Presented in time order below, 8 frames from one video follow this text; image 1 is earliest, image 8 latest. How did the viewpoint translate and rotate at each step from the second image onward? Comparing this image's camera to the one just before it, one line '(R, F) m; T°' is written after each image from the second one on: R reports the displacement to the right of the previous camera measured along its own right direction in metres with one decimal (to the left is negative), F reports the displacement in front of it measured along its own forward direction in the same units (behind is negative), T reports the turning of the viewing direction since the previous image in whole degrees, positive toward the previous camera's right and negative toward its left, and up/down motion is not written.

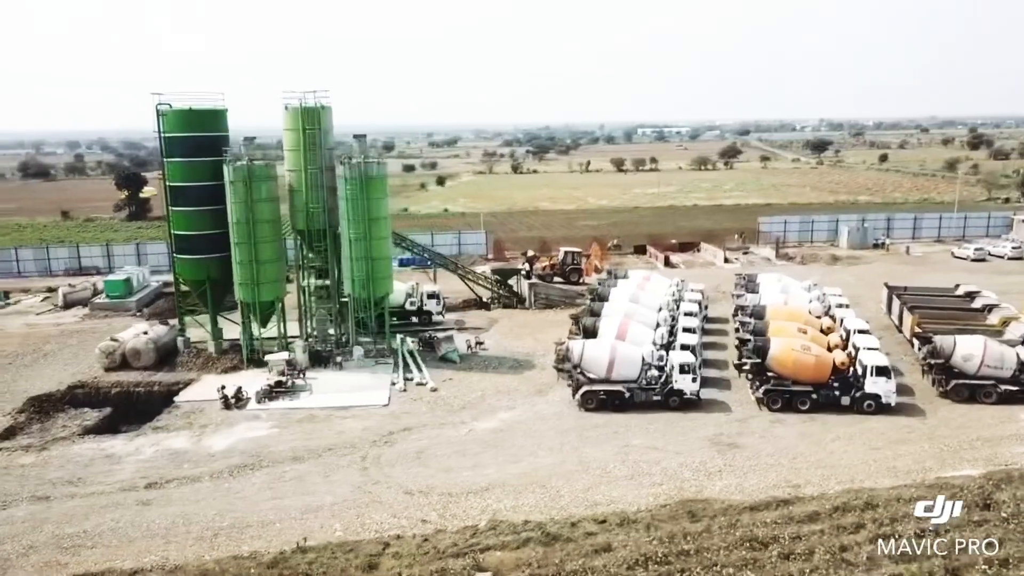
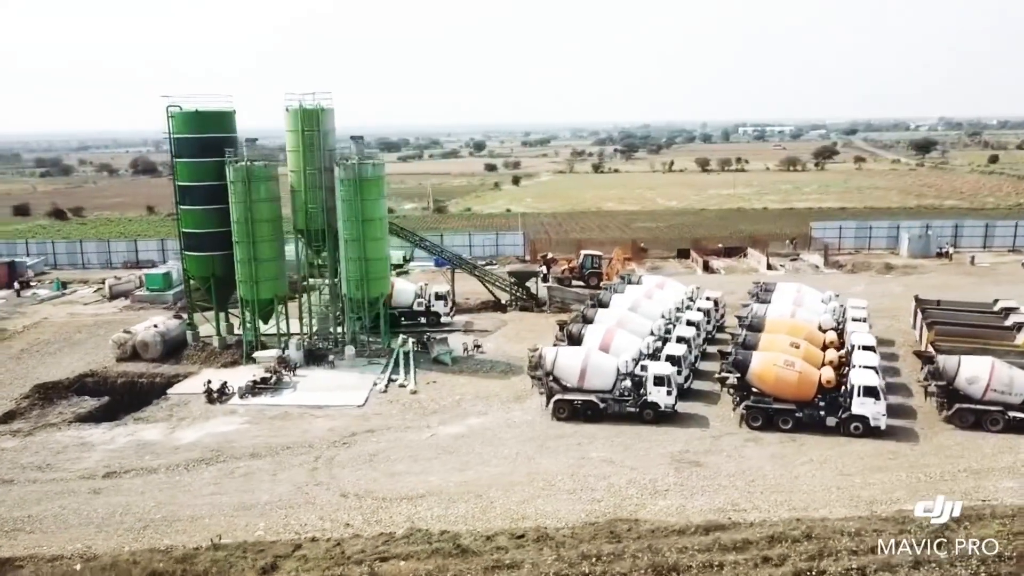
(+4.0, +0.6) m; -7°
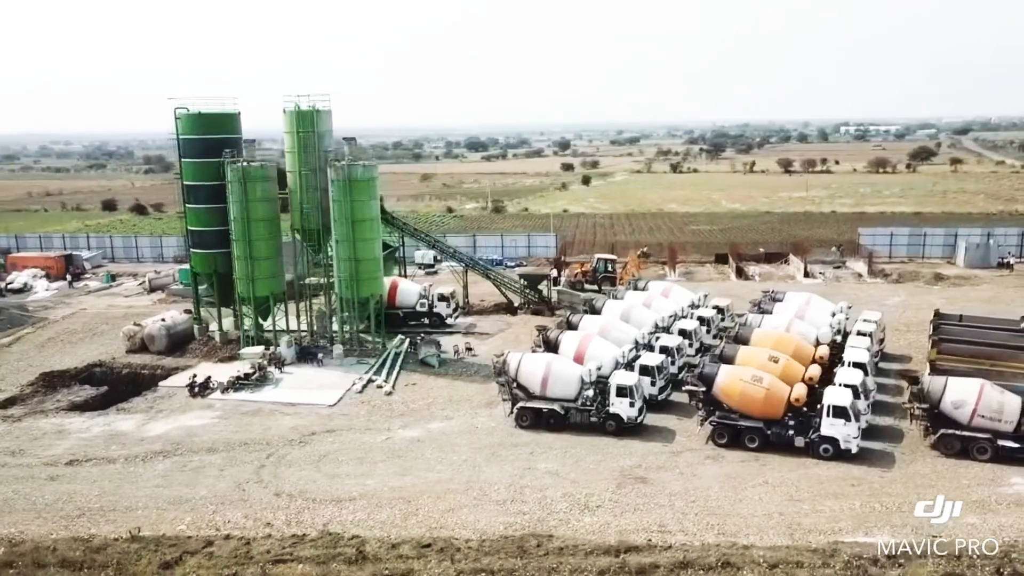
(+4.0, +0.6) m; -7°
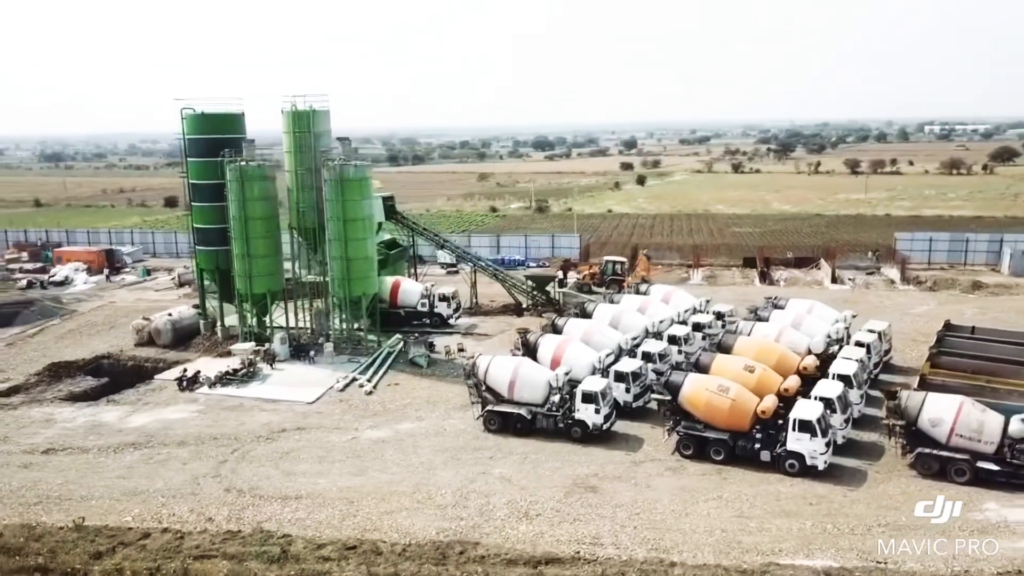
(+3.1, +0.4) m; -5°
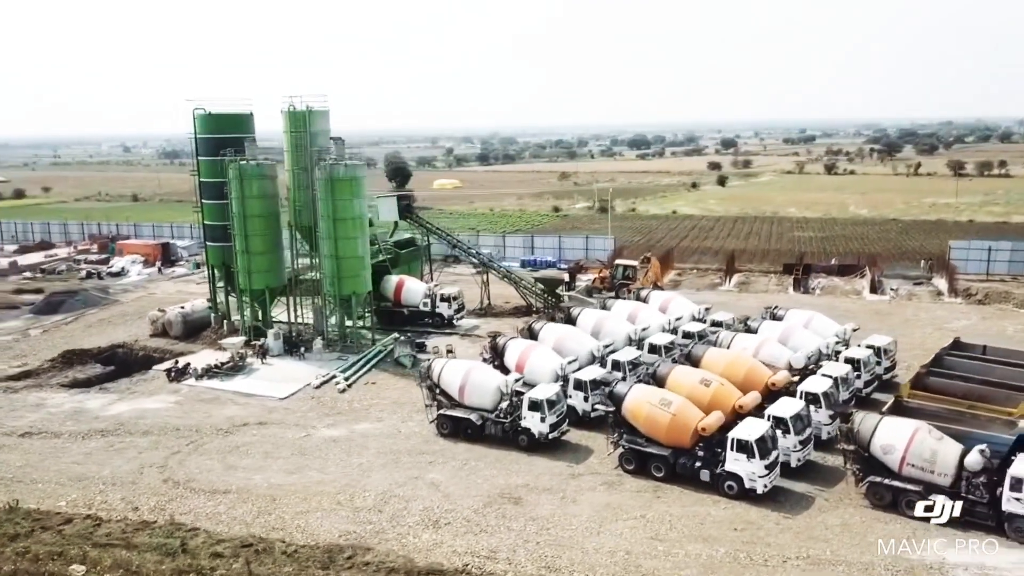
(+4.4, +0.7) m; -7°
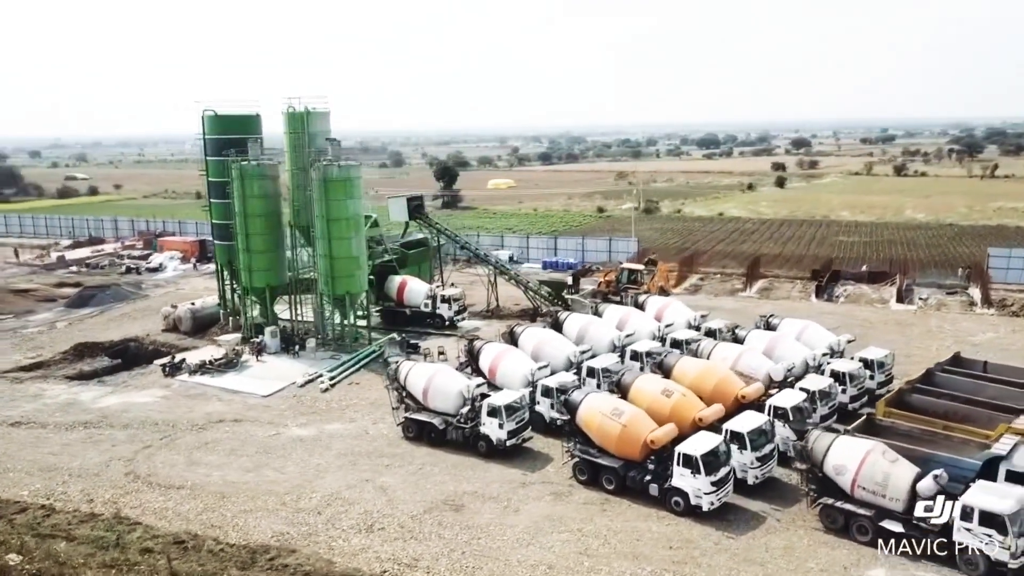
(+3.1, +0.5) m; -5°
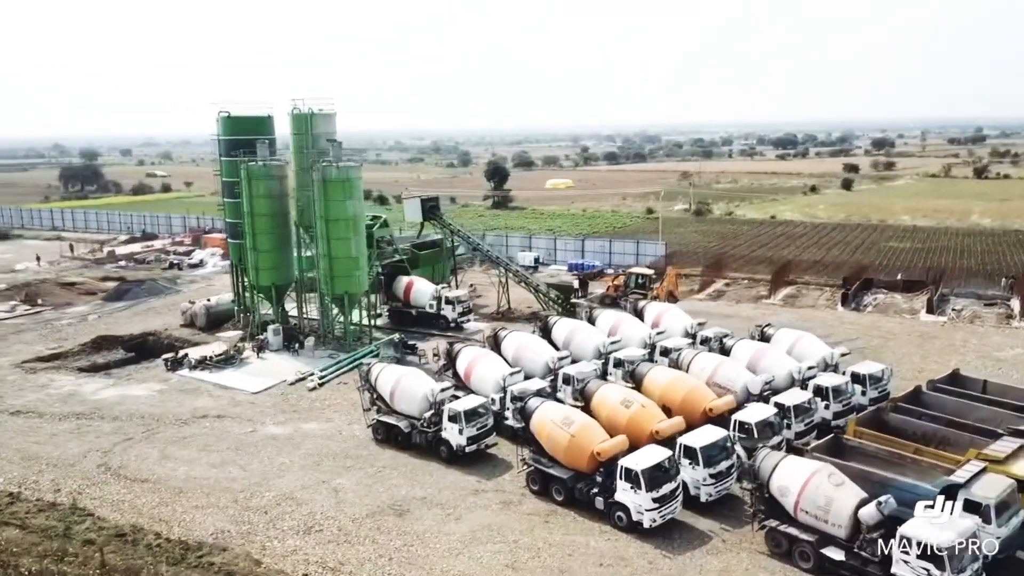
(+3.1, +0.4) m; -5°
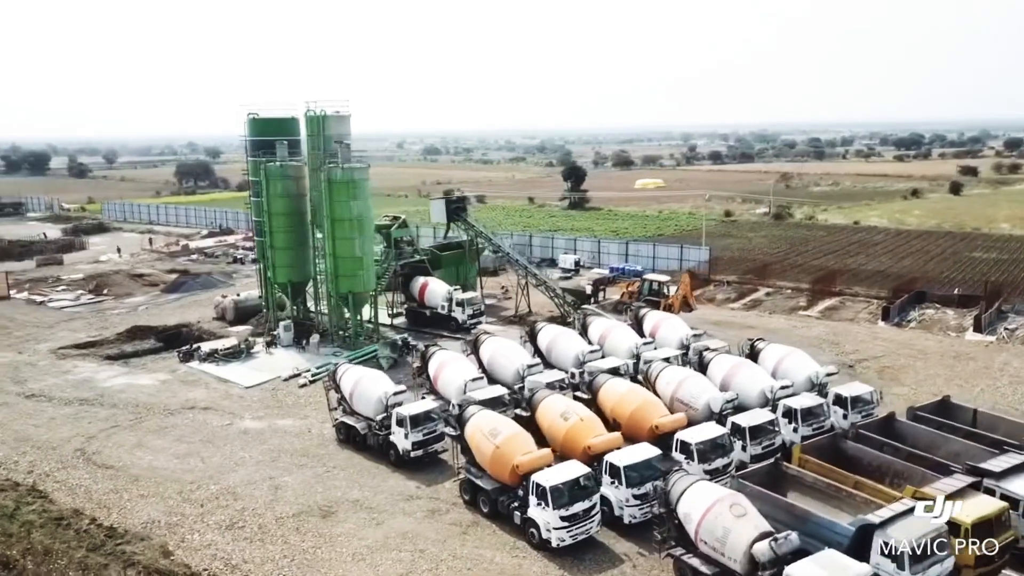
(+4.4, +0.7) m; -8°
